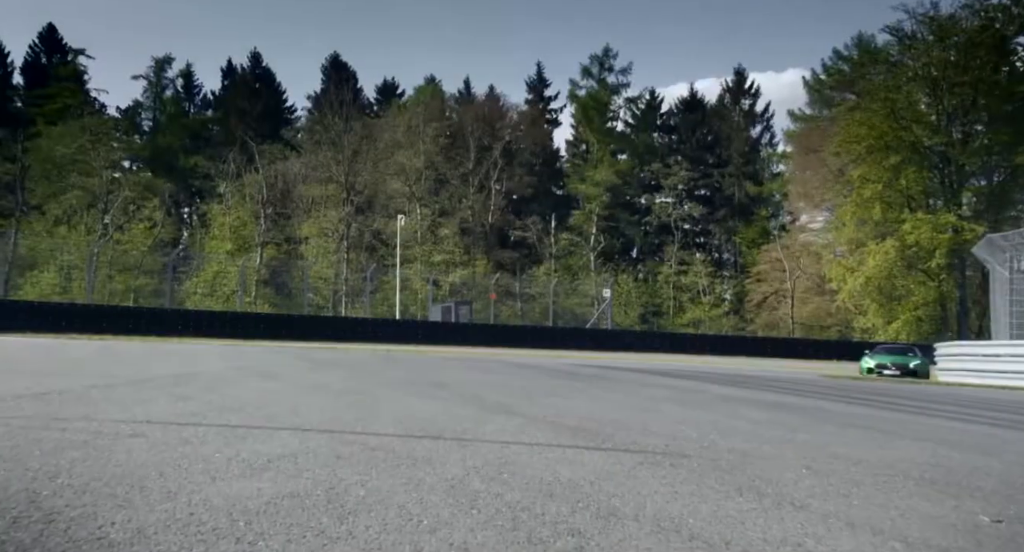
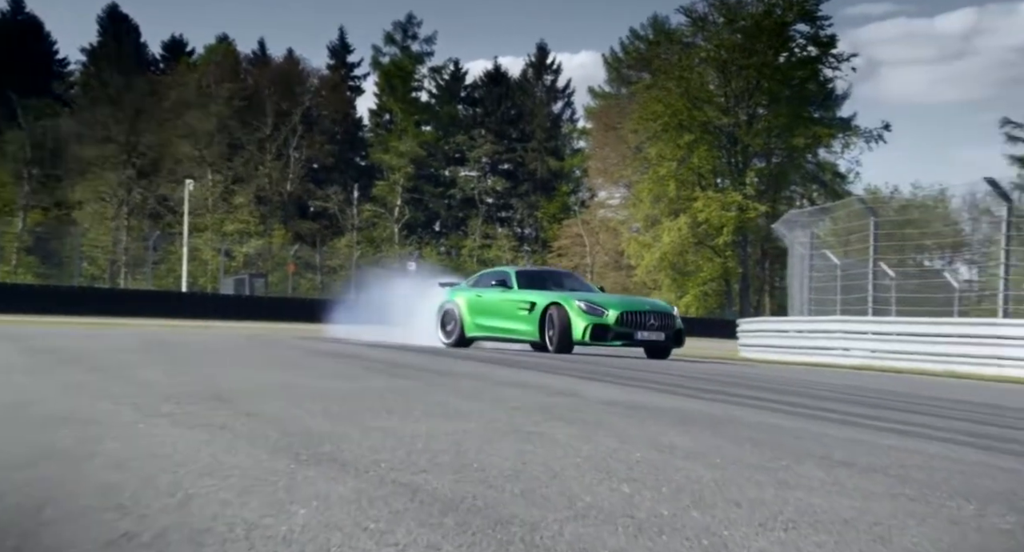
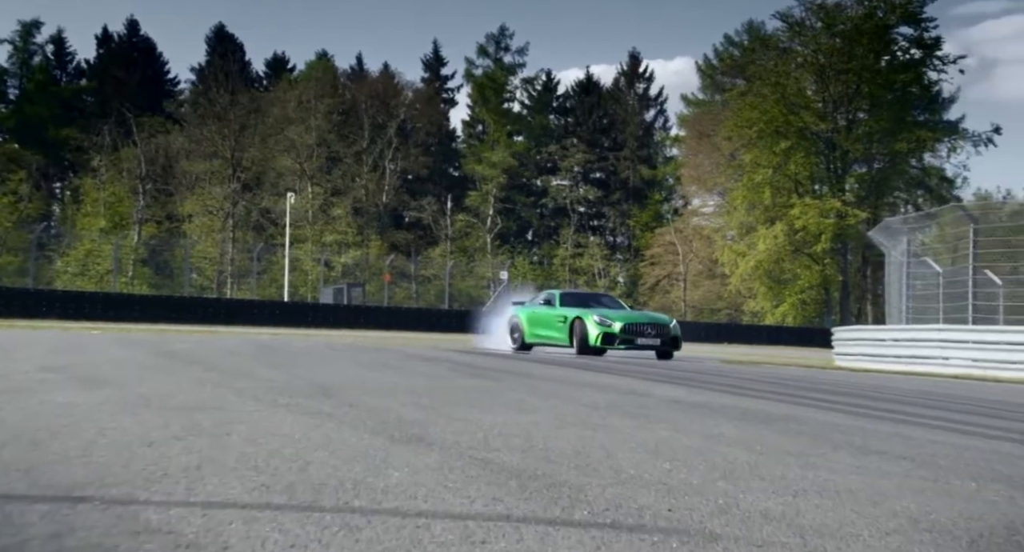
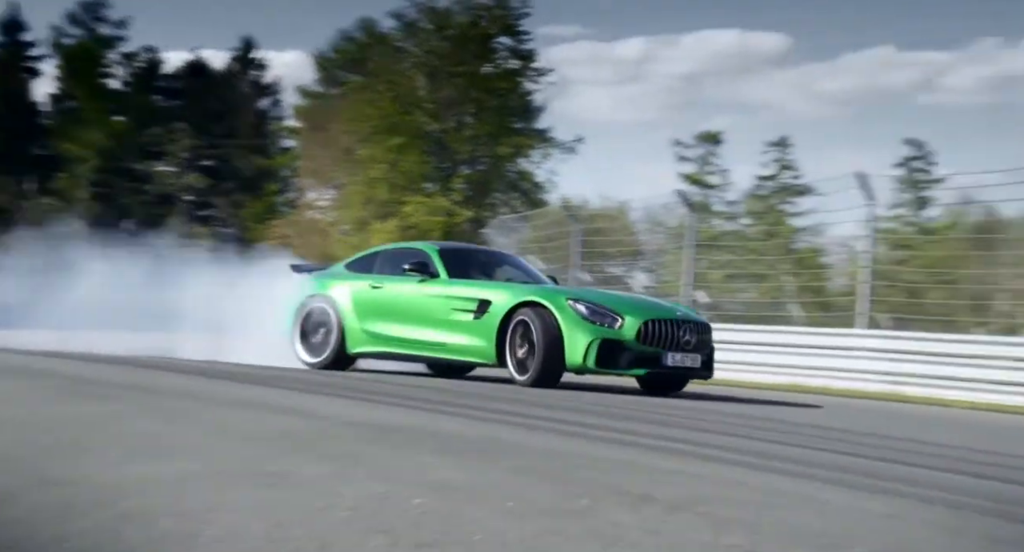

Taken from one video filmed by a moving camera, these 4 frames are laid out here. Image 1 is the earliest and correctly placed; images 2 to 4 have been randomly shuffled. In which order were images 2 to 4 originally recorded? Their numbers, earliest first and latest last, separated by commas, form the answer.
3, 2, 4
